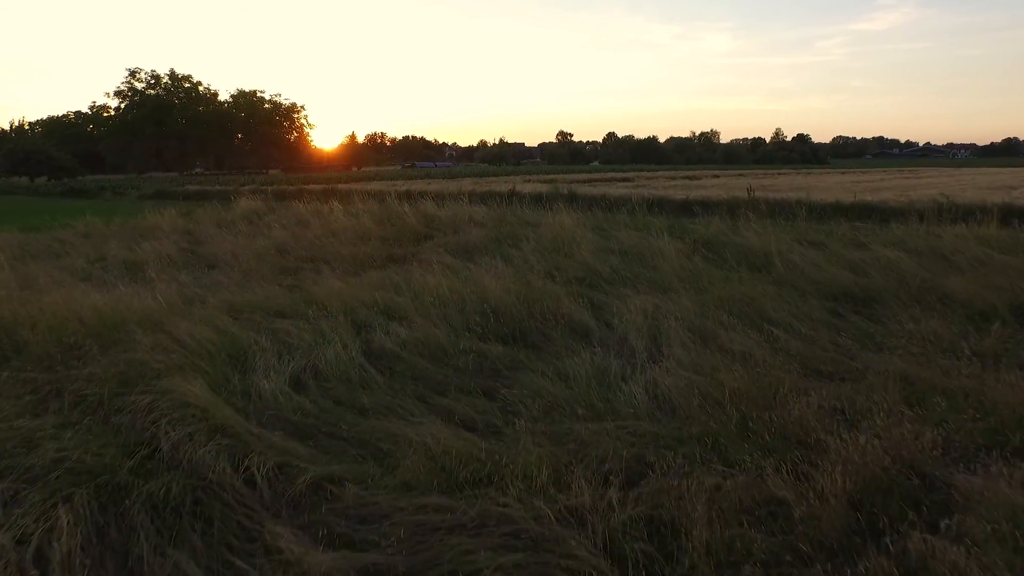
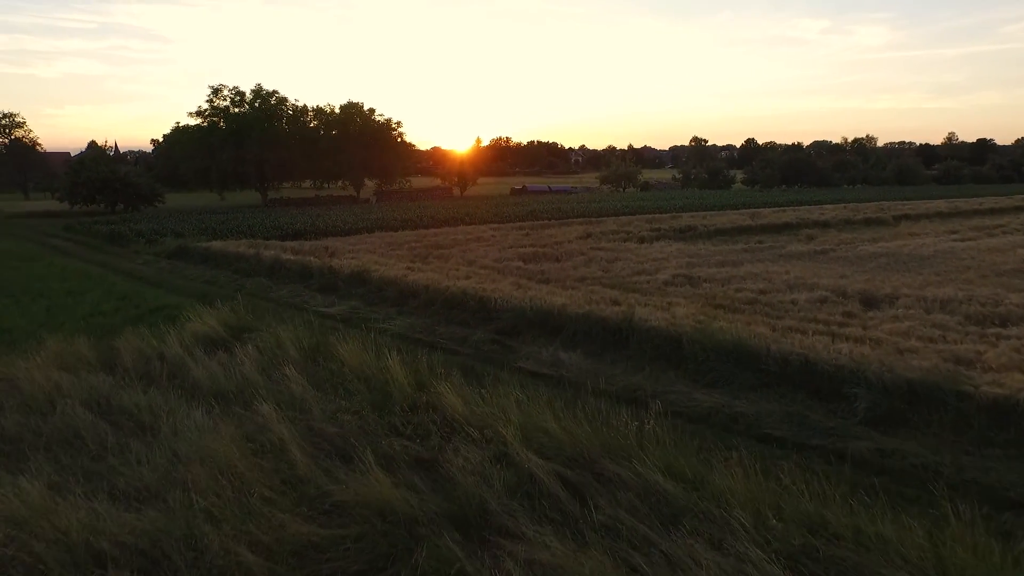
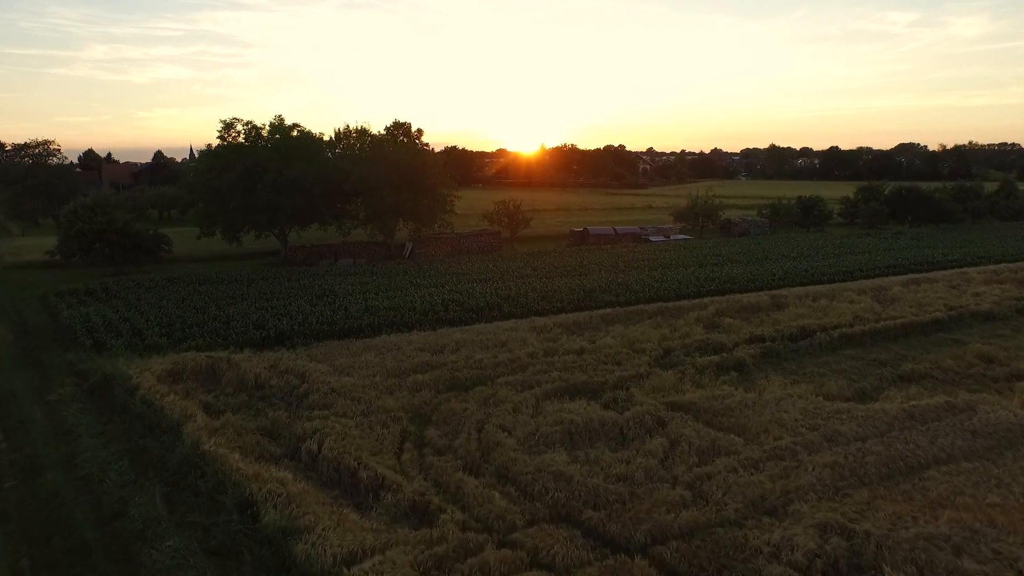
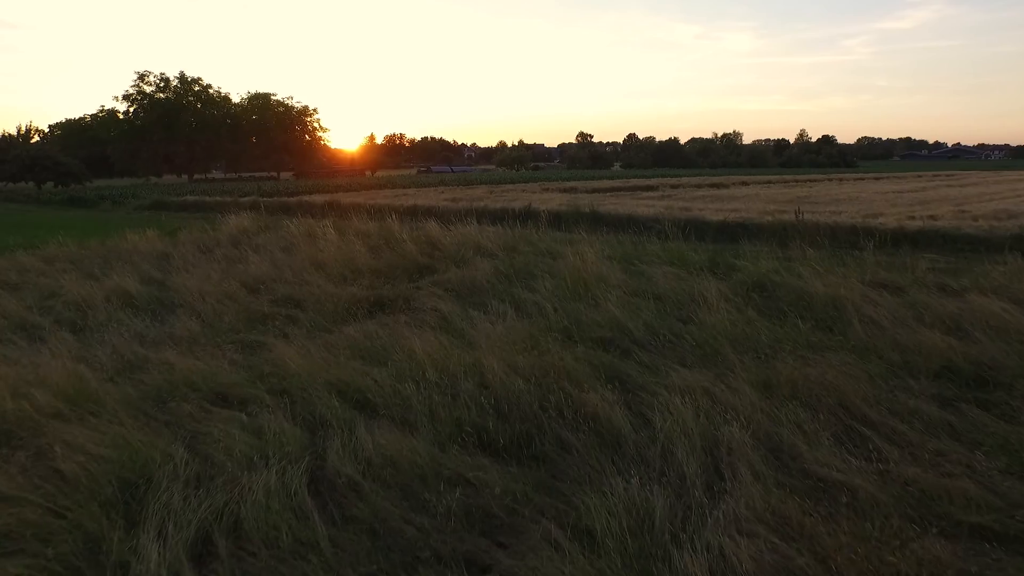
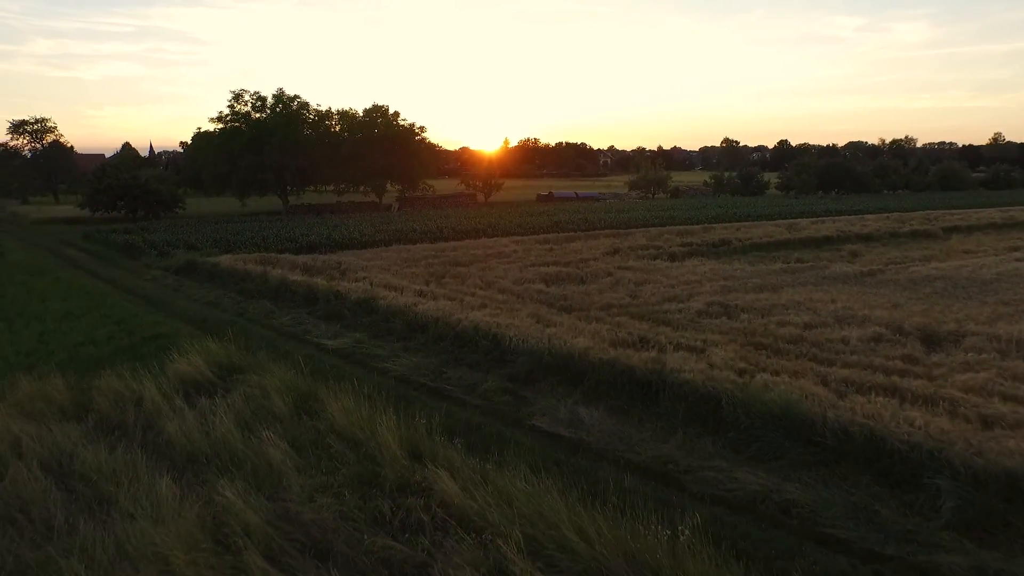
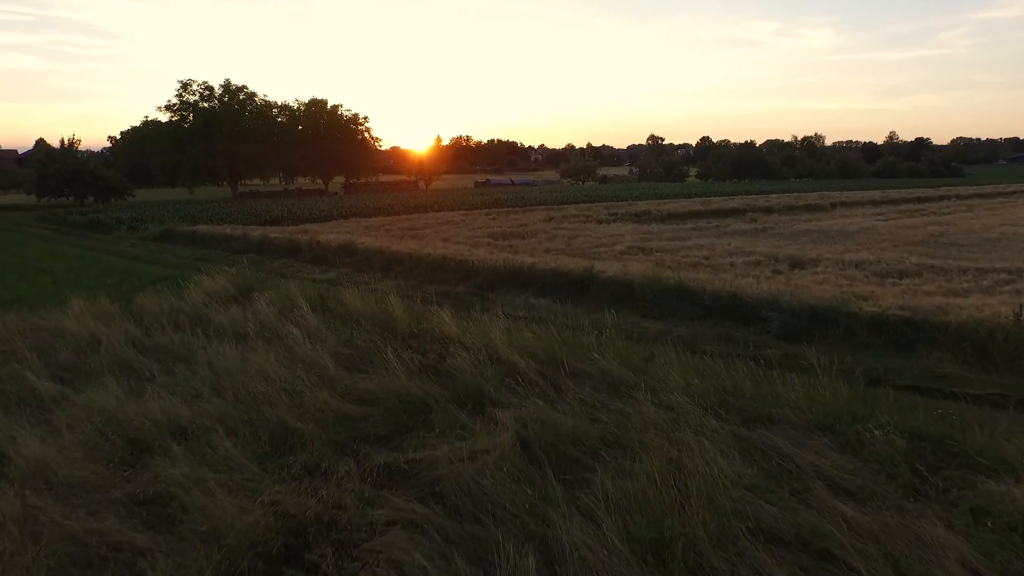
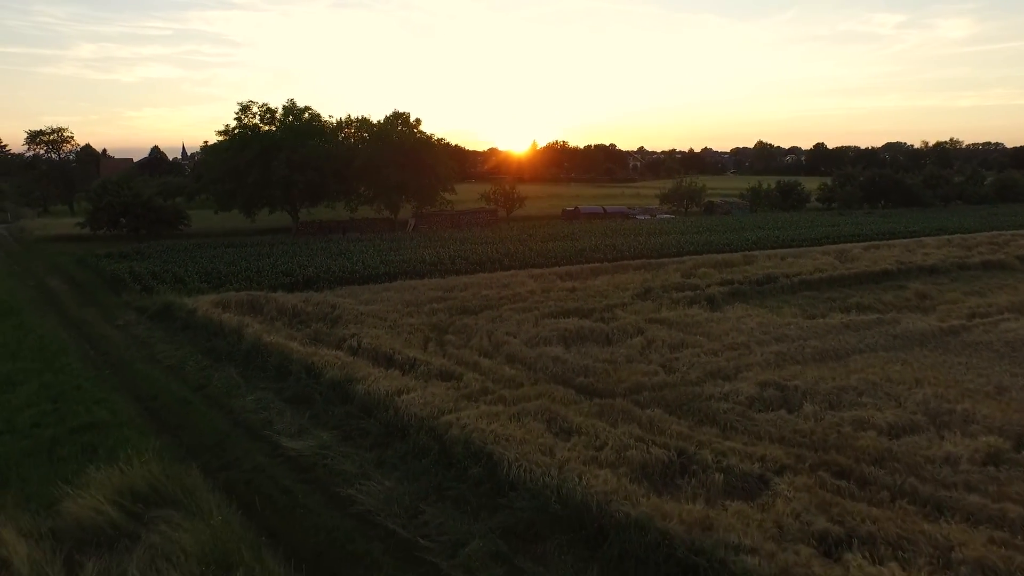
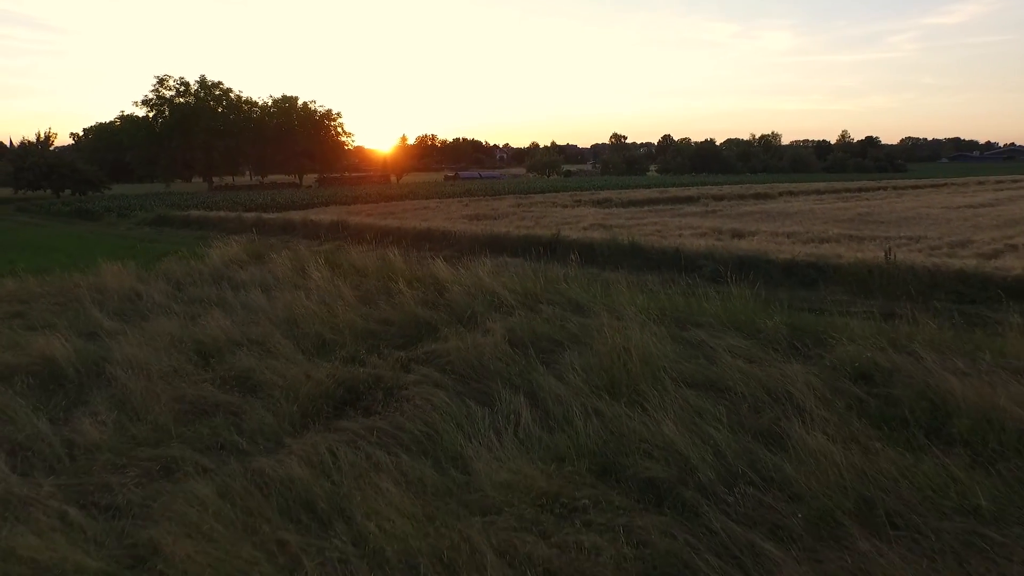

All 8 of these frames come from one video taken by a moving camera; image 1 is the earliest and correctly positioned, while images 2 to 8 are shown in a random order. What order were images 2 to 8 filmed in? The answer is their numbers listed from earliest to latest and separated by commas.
4, 8, 6, 2, 5, 7, 3
